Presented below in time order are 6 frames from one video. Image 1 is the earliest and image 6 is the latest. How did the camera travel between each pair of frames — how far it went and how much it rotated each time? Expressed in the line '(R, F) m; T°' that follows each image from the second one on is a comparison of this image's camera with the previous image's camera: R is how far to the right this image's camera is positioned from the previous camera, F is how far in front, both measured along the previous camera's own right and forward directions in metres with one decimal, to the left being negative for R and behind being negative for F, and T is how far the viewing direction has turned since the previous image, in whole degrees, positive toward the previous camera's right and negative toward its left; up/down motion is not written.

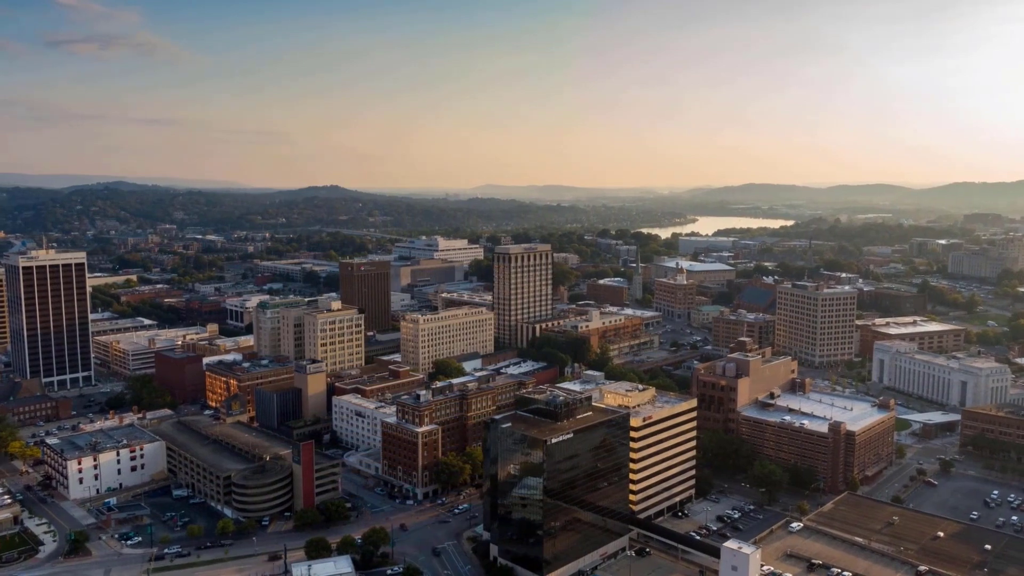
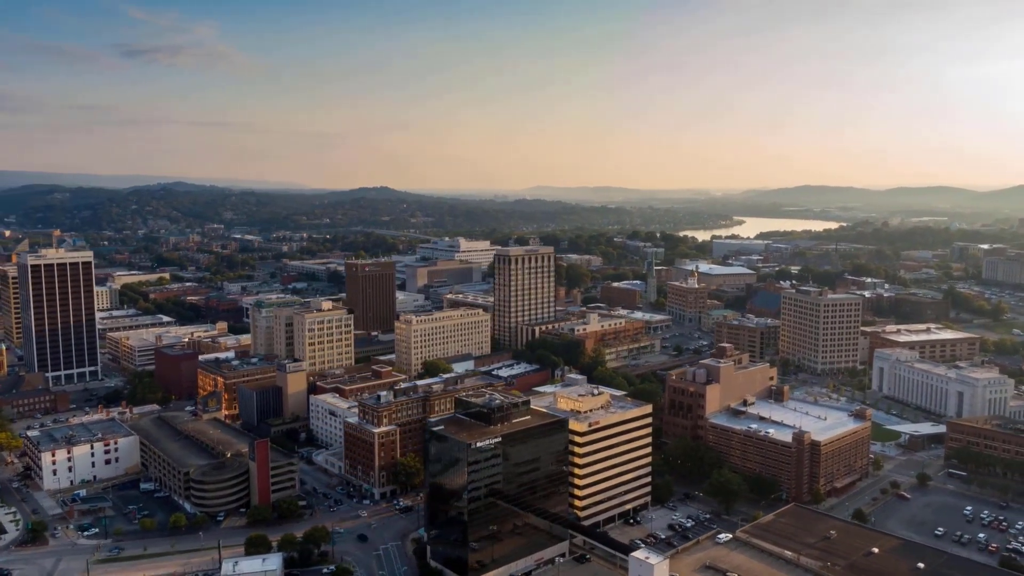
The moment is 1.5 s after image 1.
(+5.1, +0.3) m; -4°
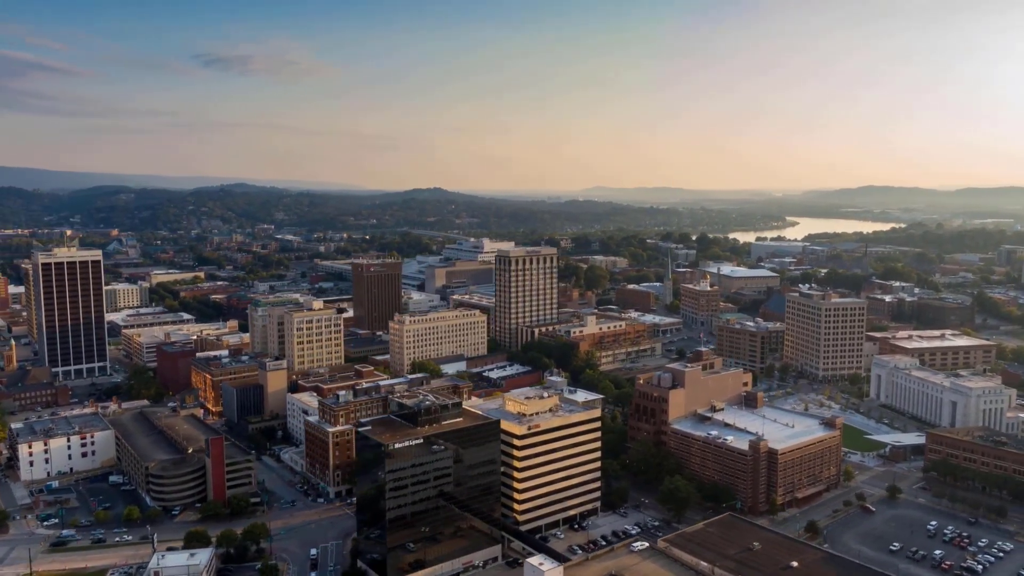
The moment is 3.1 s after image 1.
(+5.6, +0.4) m; -4°
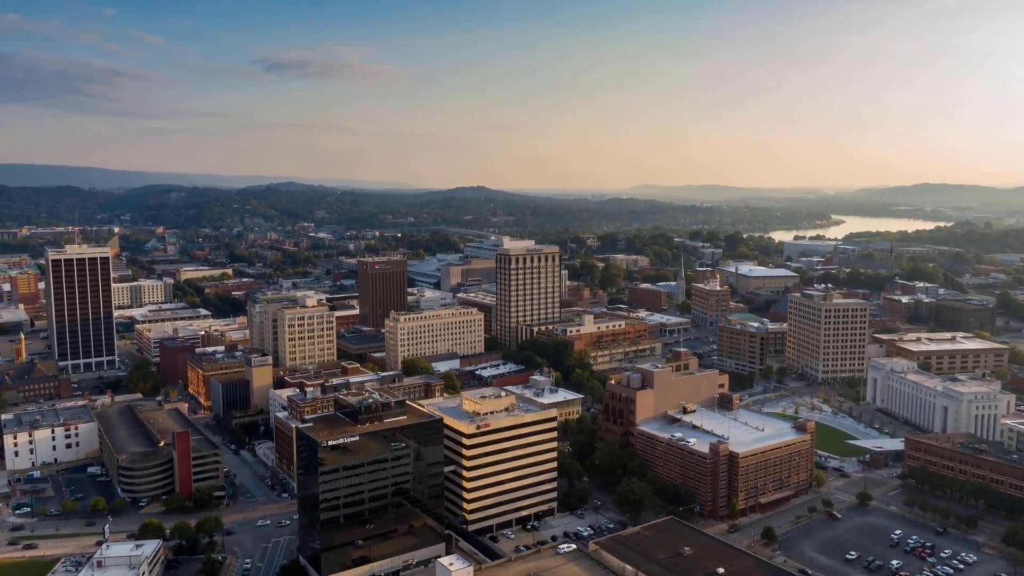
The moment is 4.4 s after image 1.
(+4.6, +0.3) m; -3°
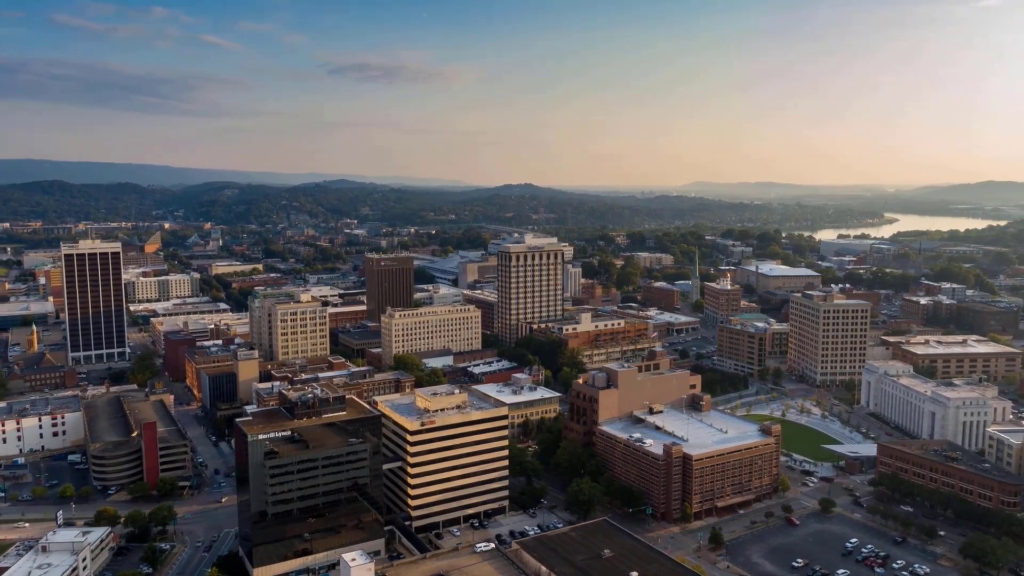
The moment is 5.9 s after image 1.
(+5.0, +0.3) m; -4°
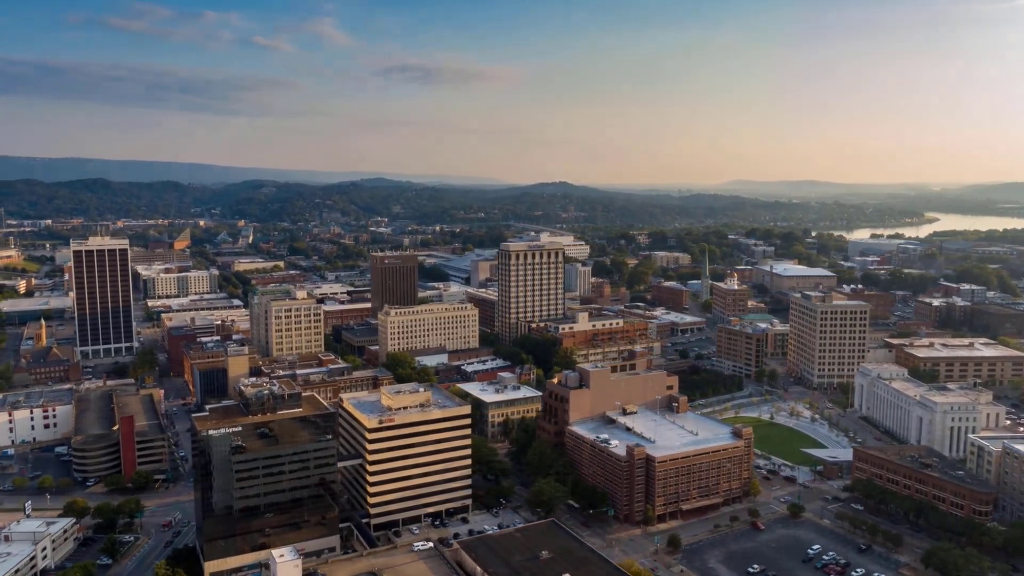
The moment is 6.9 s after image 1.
(+3.7, +0.2) m; -3°
